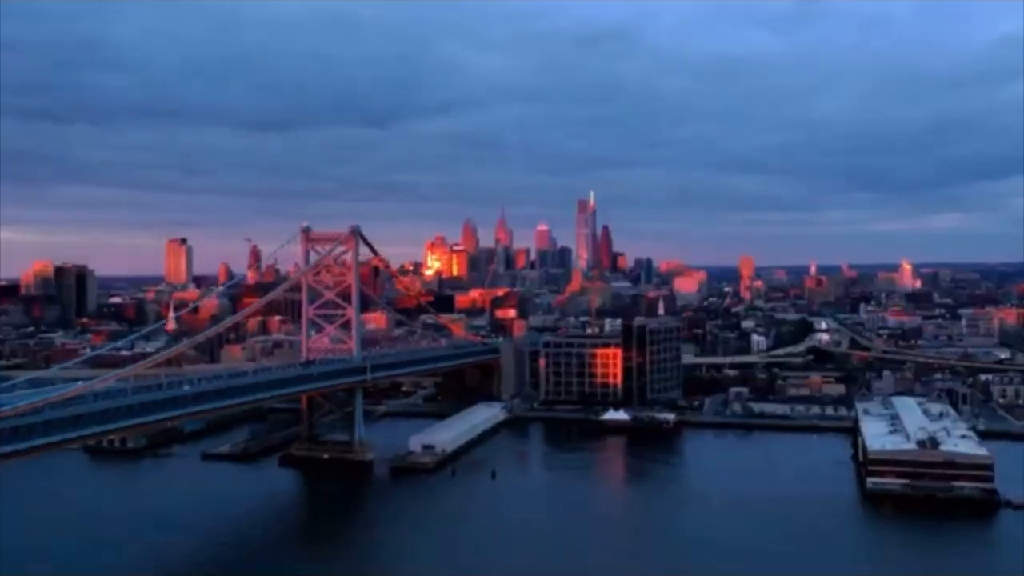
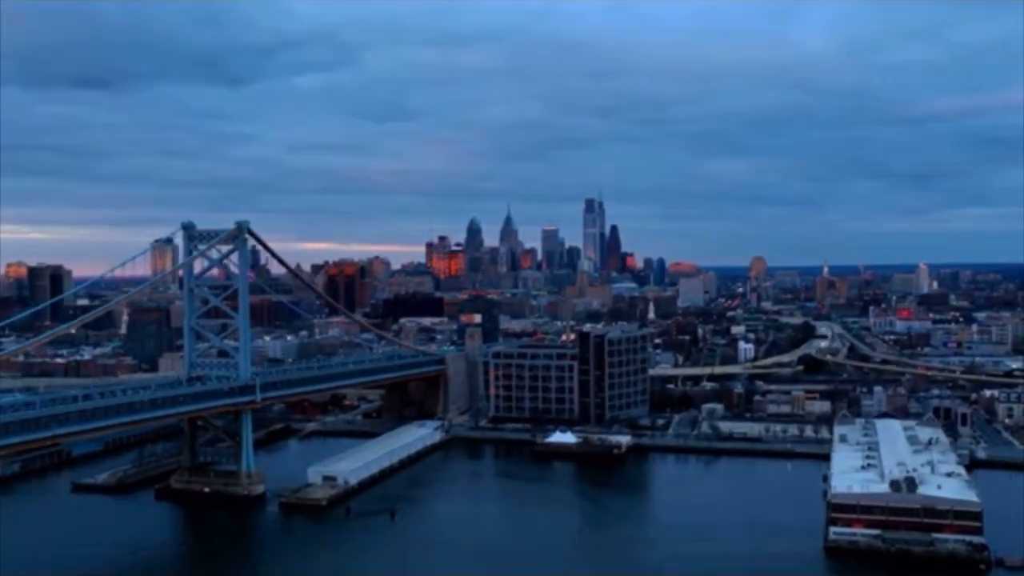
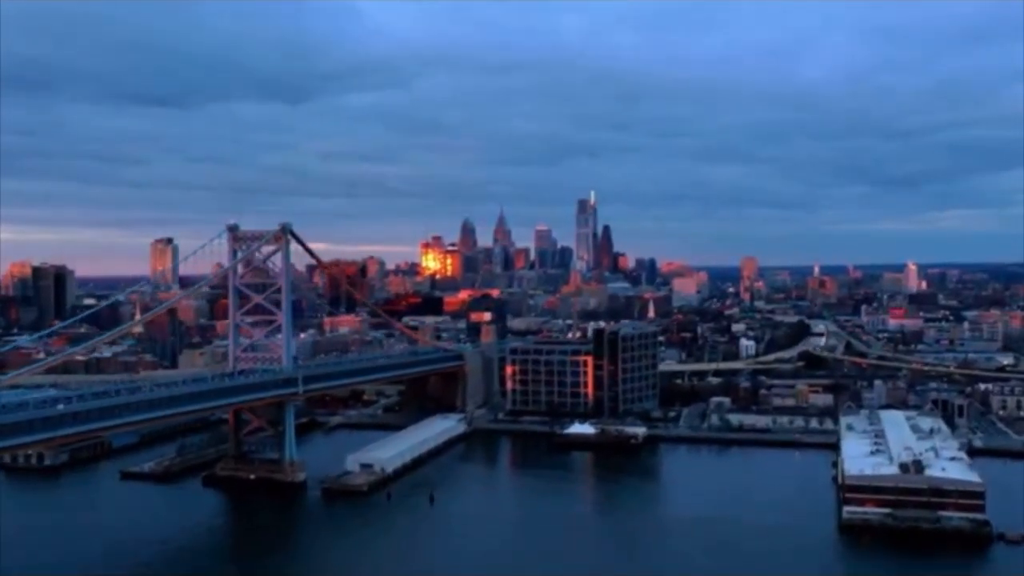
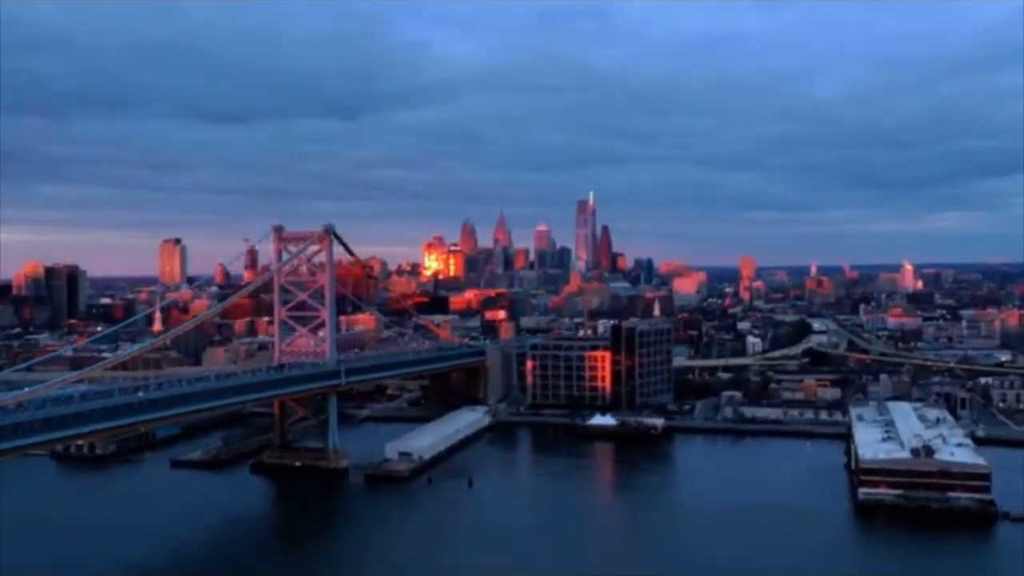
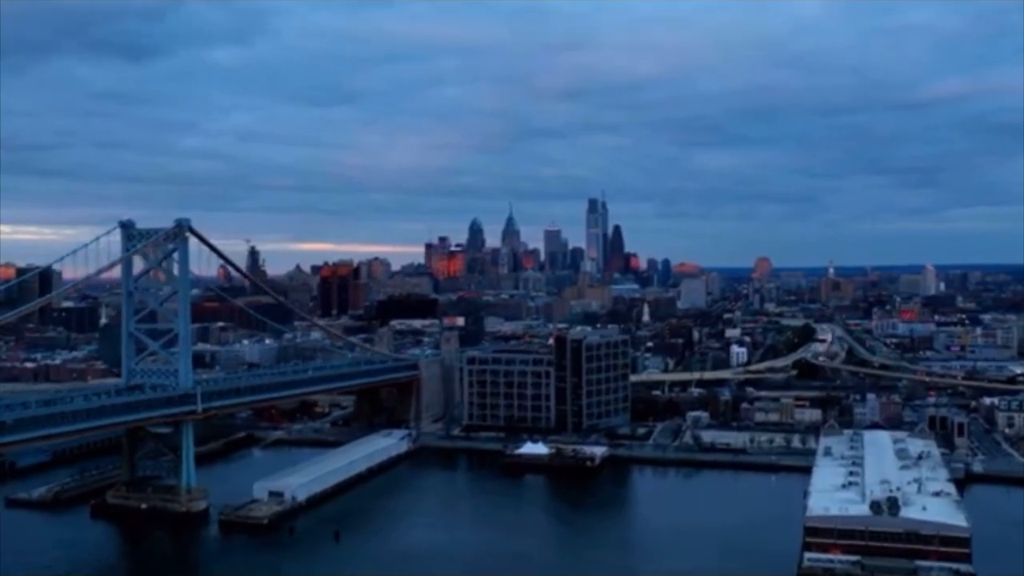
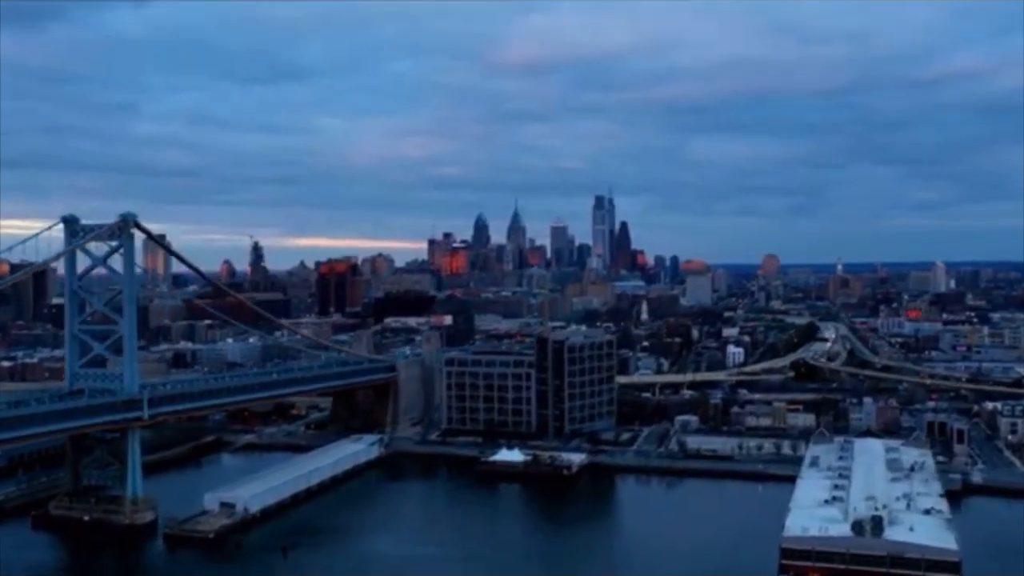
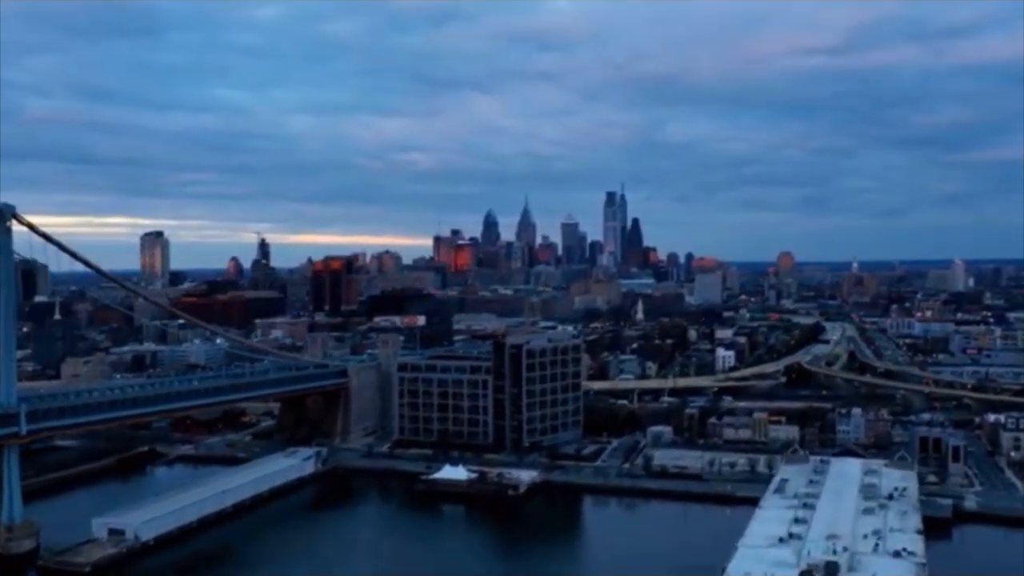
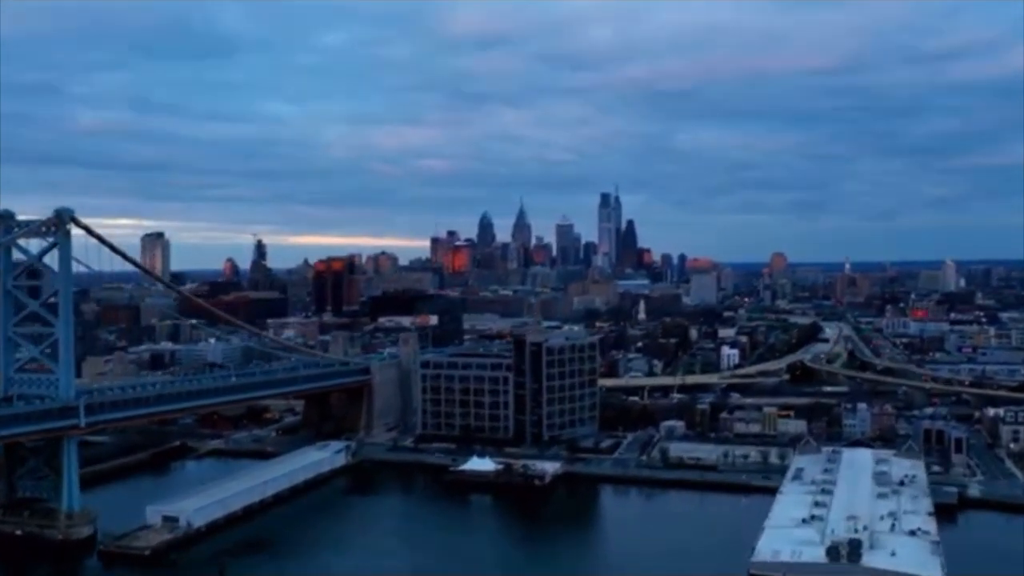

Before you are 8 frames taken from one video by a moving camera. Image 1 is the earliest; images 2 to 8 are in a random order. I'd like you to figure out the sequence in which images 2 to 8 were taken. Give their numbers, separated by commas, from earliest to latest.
4, 3, 2, 5, 6, 8, 7
